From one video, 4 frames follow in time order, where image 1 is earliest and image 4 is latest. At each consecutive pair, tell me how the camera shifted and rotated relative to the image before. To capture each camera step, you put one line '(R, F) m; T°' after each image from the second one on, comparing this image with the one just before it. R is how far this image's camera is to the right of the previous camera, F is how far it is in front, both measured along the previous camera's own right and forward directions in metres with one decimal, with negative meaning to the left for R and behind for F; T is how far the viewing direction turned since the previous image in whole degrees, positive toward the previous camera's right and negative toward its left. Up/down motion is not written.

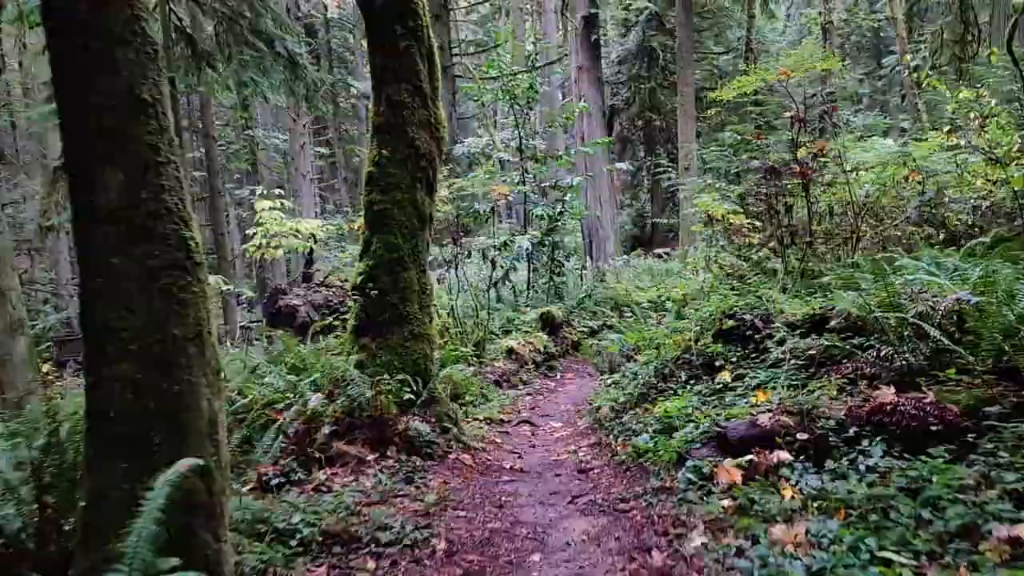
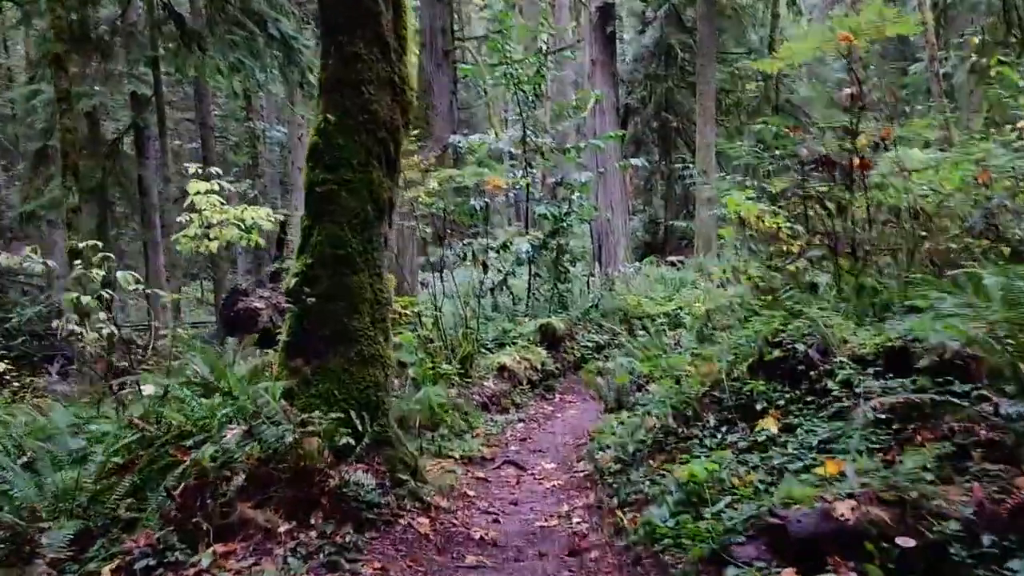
(+0.2, +1.5) m; -1°
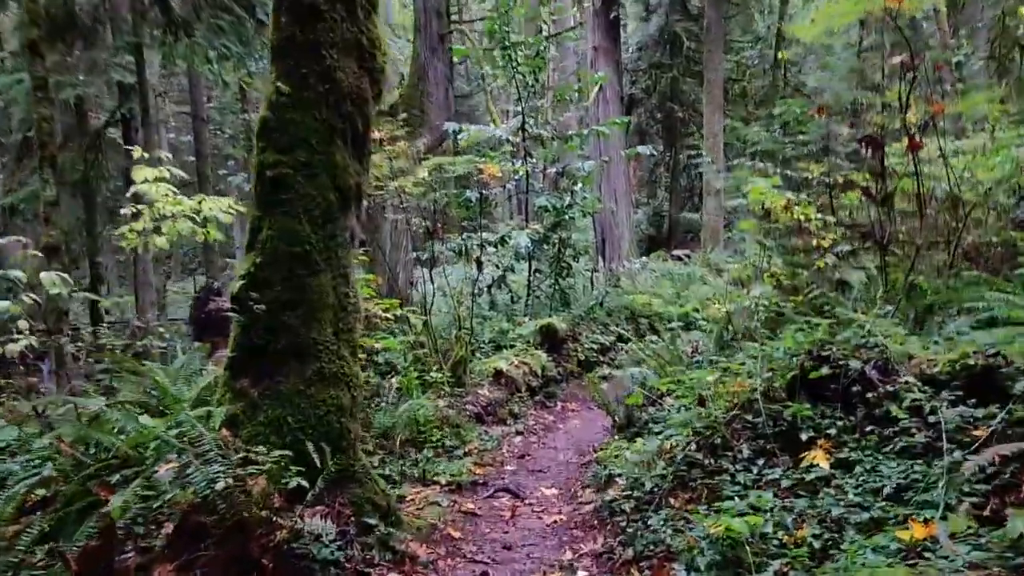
(+0.1, +0.9) m; 0°
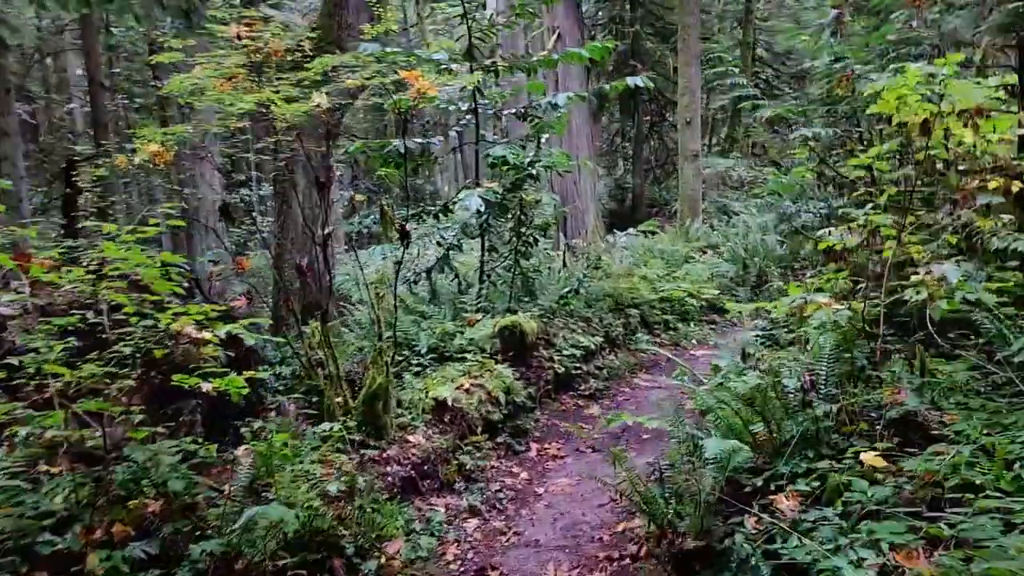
(0.0, +3.2) m; +4°
